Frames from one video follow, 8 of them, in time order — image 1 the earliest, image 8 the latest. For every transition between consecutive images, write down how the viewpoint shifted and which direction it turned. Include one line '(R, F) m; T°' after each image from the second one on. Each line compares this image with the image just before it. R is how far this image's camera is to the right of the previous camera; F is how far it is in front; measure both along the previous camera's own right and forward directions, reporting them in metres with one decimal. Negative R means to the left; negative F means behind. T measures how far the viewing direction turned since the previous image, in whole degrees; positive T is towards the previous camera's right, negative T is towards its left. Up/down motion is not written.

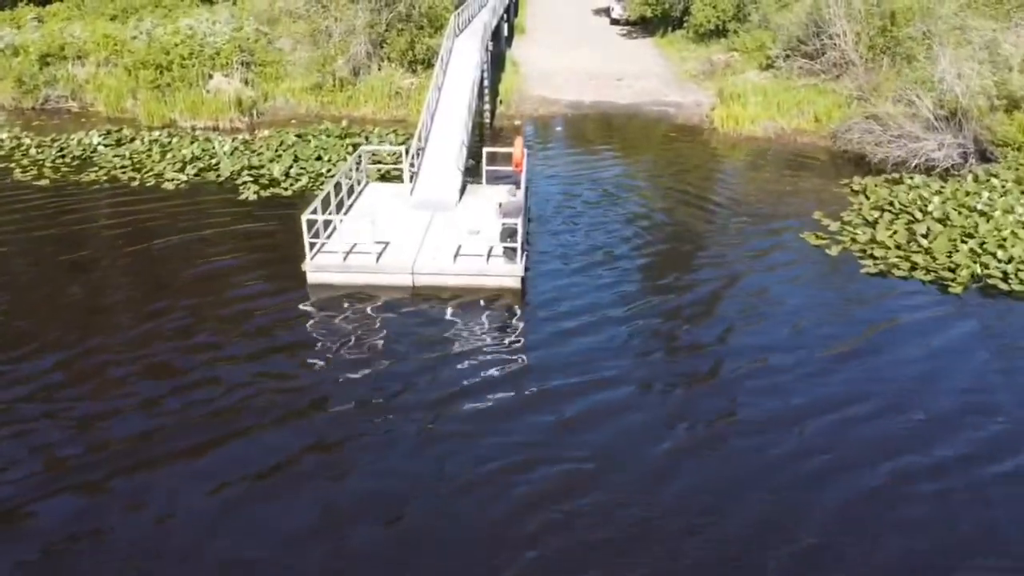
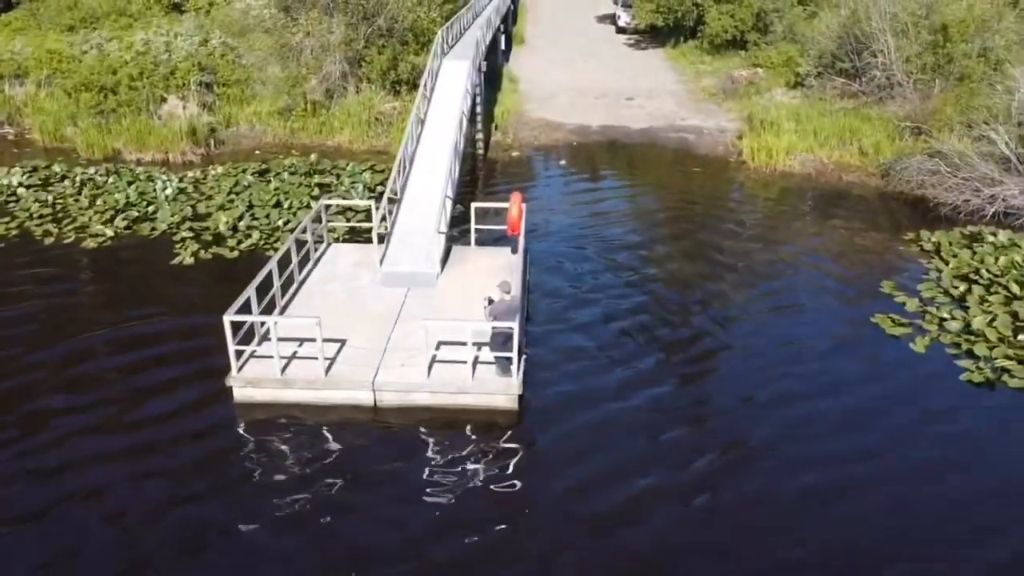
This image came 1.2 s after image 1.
(+0.1, +3.0) m; 0°
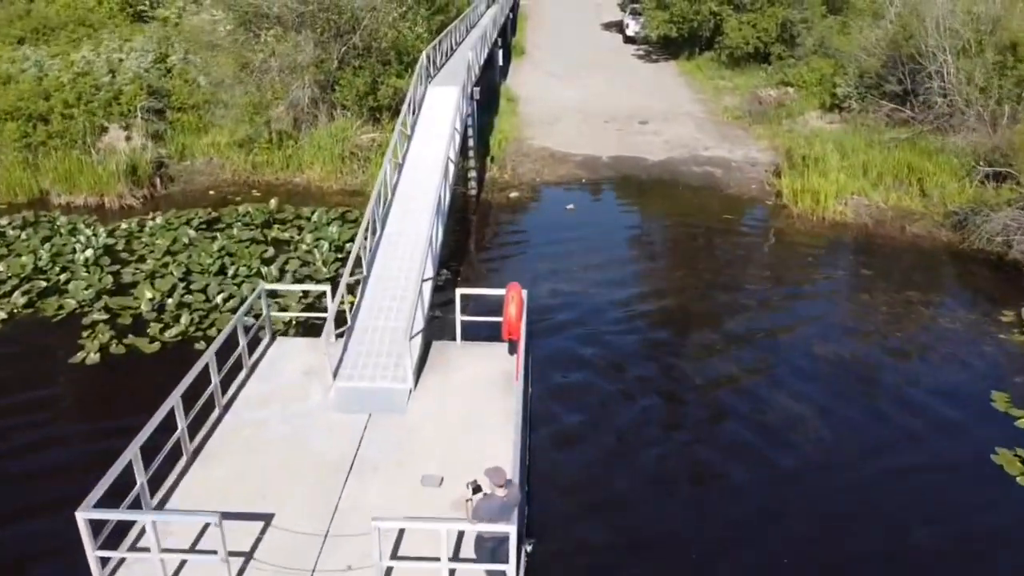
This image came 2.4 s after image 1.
(0.0, +2.9) m; 0°
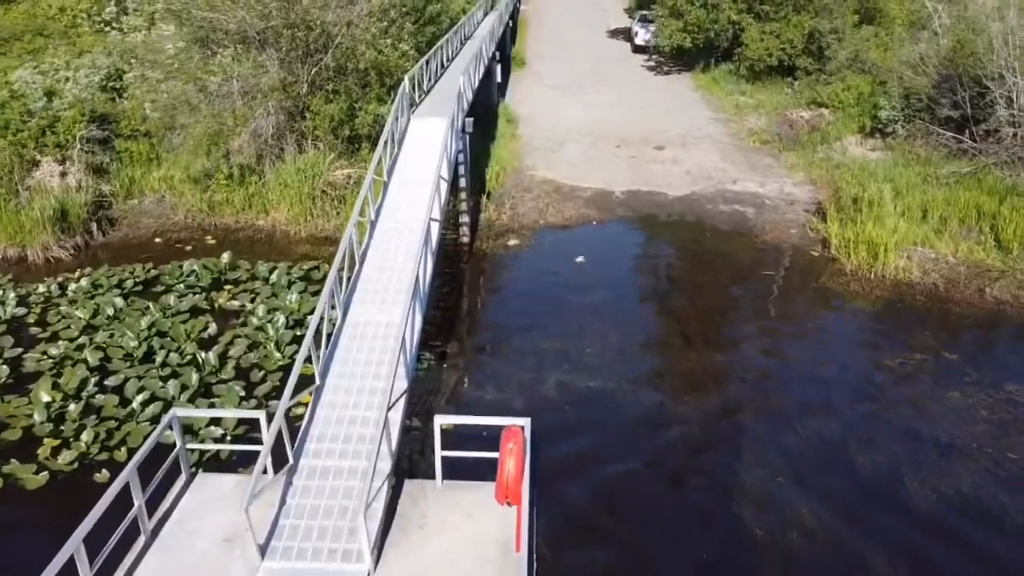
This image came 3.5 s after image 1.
(0.0, +2.5) m; 0°
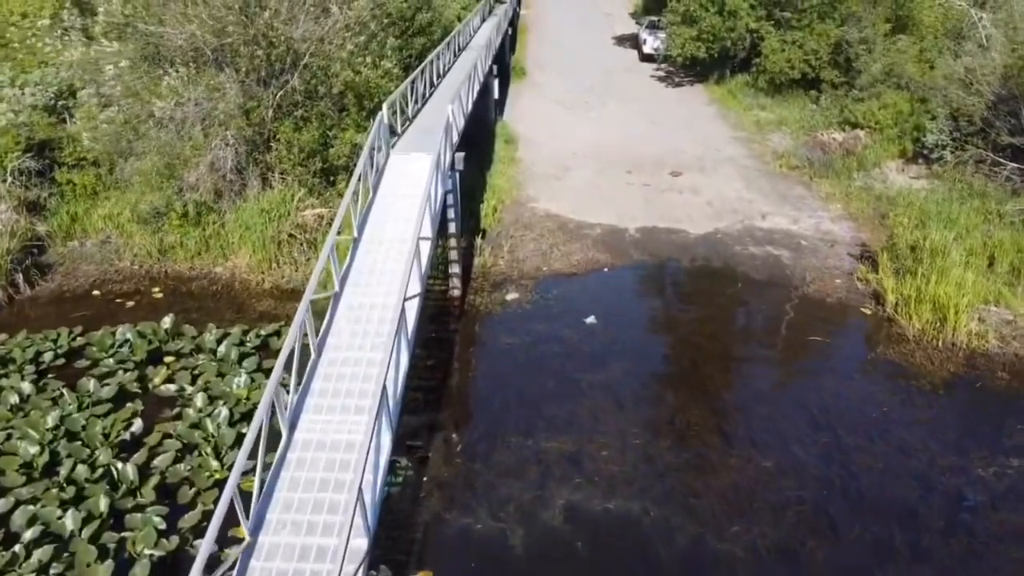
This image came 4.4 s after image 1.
(0.0, +2.1) m; 0°
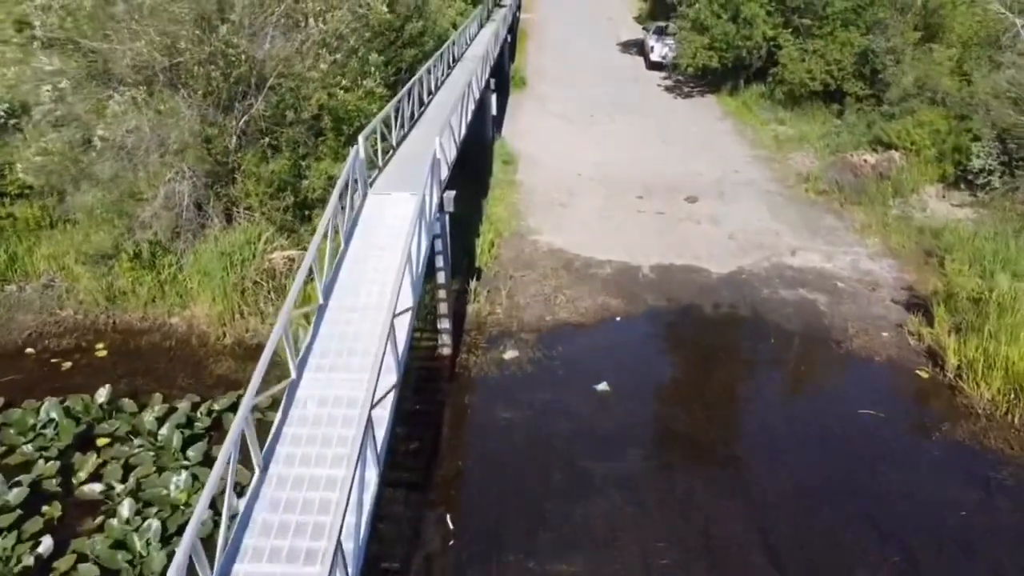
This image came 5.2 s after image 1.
(0.0, +1.7) m; 0°
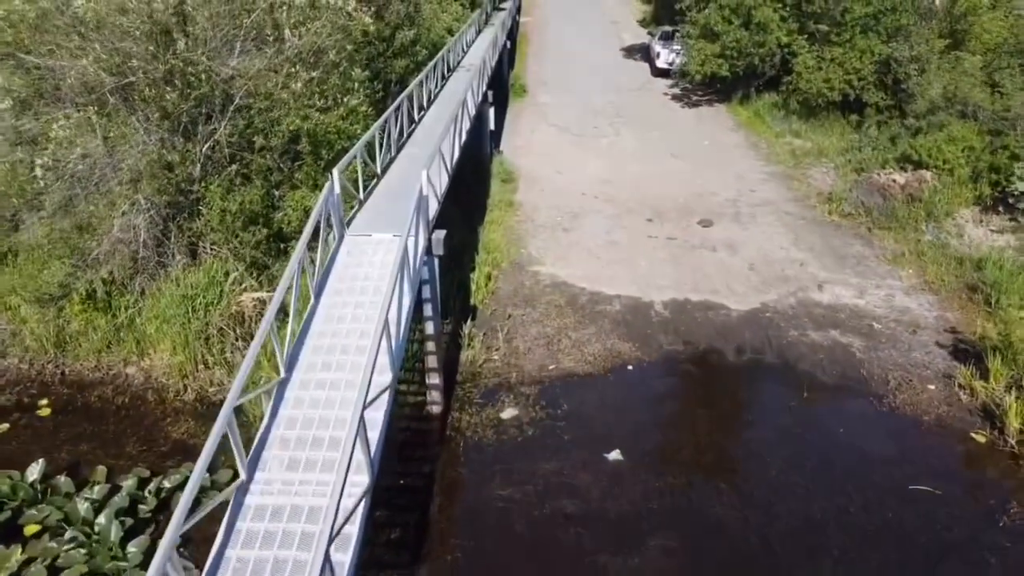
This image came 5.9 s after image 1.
(0.0, +1.3) m; 0°
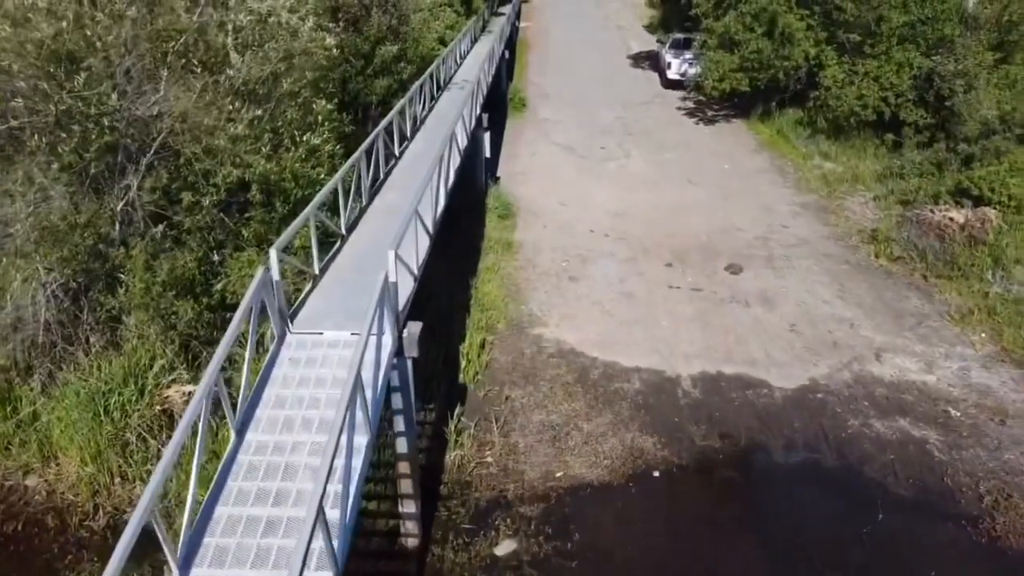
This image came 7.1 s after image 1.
(0.0, +2.0) m; 0°
